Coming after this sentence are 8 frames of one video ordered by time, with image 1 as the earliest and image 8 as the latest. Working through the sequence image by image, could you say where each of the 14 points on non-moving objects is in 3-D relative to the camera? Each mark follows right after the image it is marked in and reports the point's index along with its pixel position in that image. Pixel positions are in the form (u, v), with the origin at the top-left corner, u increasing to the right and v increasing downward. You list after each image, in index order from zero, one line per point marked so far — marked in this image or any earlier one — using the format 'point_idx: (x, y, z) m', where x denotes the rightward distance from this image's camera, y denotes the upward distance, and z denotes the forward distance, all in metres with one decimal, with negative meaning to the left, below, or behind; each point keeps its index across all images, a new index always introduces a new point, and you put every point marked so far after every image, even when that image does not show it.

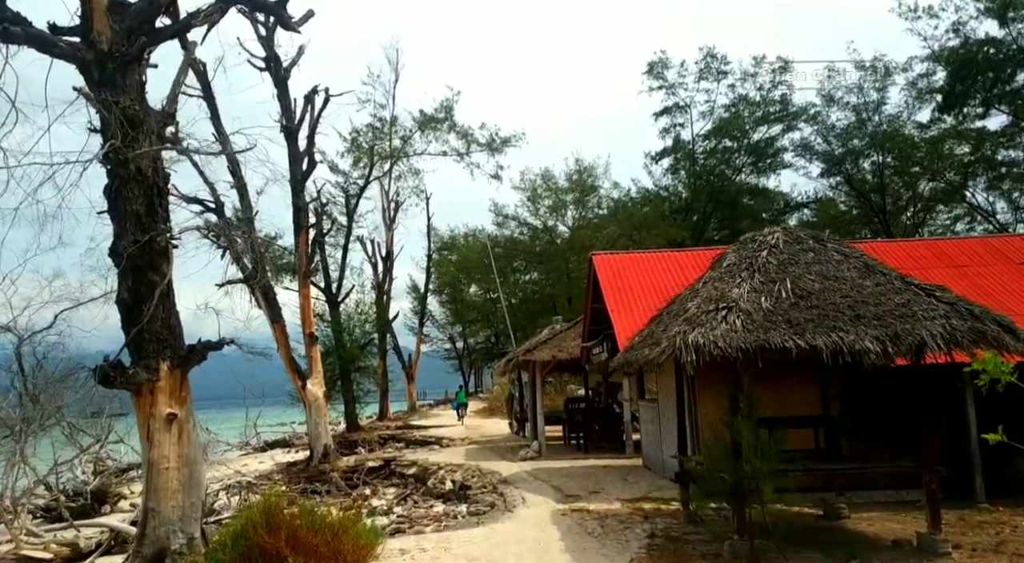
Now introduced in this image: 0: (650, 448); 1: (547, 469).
0: (+2.9, -3.5, +14.6) m
1: (+0.8, -4.3, +15.8) m
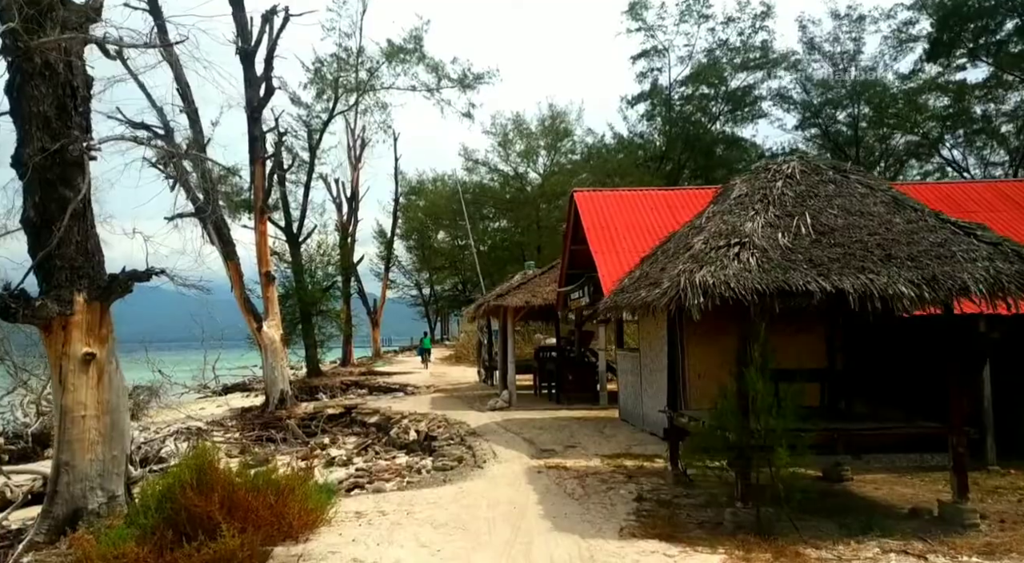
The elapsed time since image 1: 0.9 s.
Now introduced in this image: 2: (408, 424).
0: (+2.3, -2.4, +13.8) m
1: (+0.1, -3.0, +14.9) m
2: (-2.5, -3.4, +16.5) m
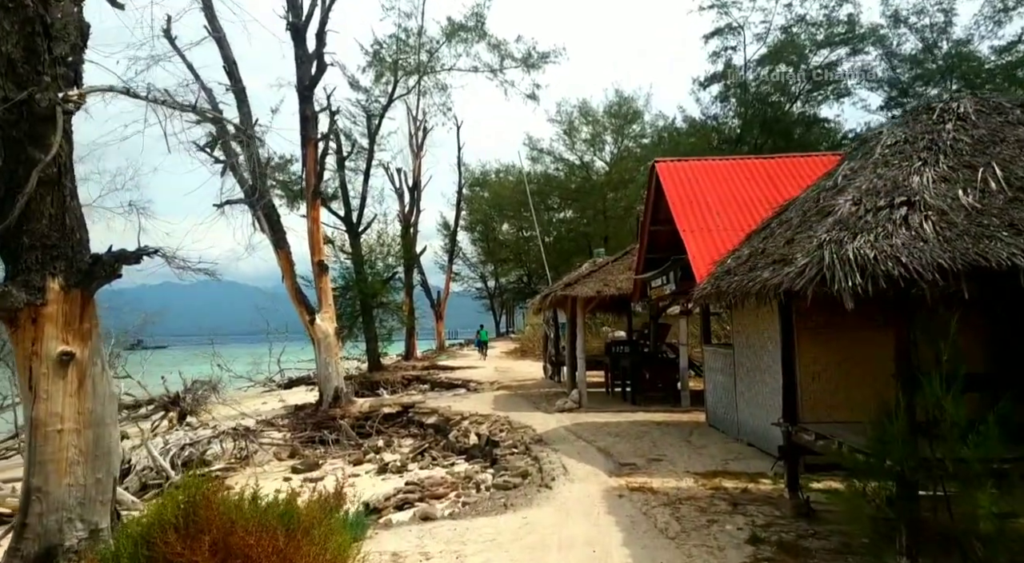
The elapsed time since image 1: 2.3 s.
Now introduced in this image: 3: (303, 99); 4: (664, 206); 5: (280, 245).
0: (+3.5, -2.1, +11.9) m
1: (+1.5, -2.8, +13.2) m
2: (-1.0, -3.2, +15.1) m
3: (-5.8, +5.0, +19.1) m
4: (+2.5, +1.3, +11.7) m
5: (-6.1, +0.9, +18.3) m
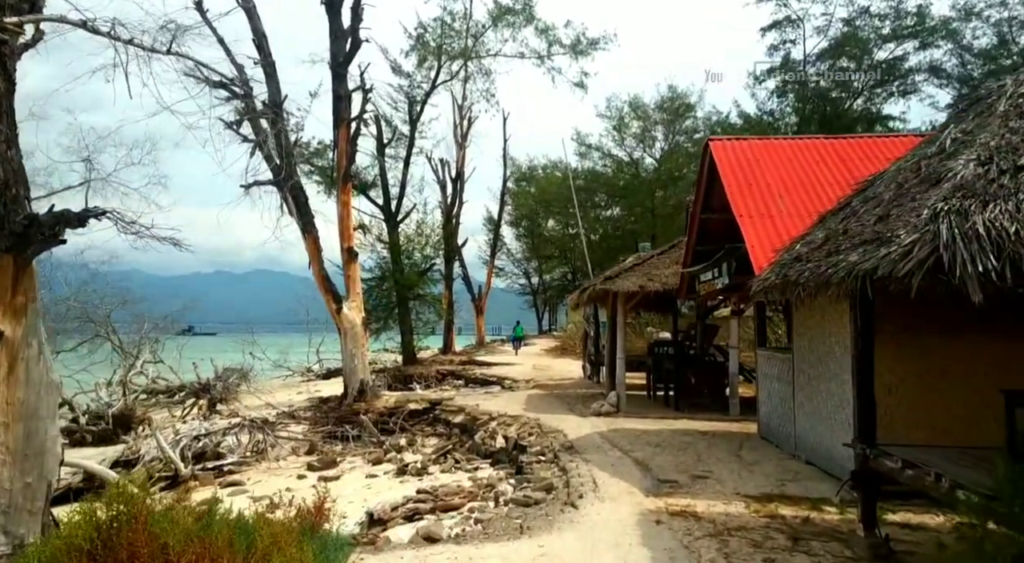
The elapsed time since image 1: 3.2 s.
0: (+4.0, -2.0, +10.6) m
1: (+2.0, -2.6, +12.0) m
2: (-0.4, -3.0, +14.0) m
3: (-4.6, +5.4, +18.3) m
4: (+3.1, +1.4, +10.4) m
5: (-5.1, +1.3, +17.5) m
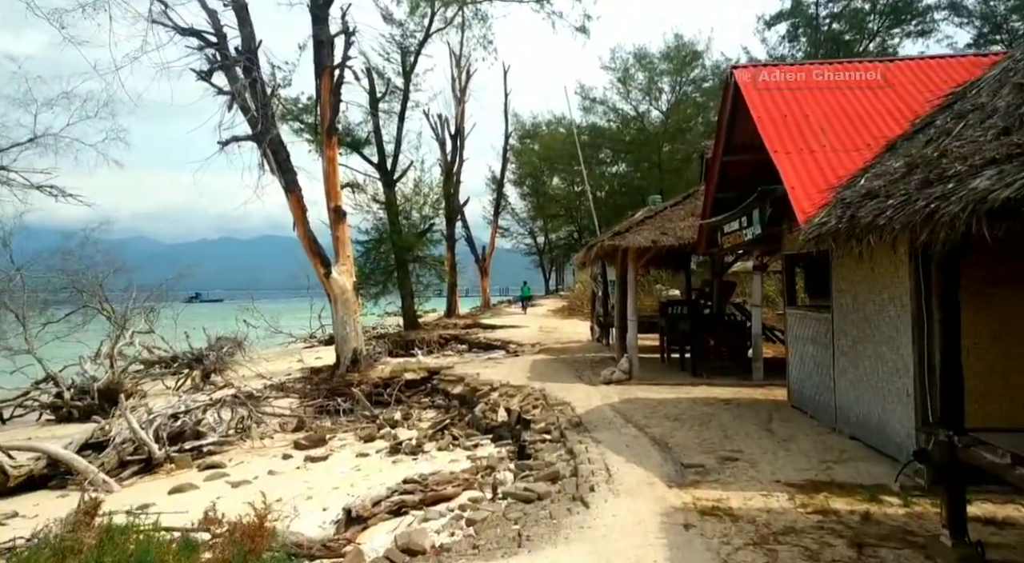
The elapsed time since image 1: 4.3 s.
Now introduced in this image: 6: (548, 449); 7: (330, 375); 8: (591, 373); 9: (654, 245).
0: (+4.0, -1.4, +9.4) m
1: (+2.0, -1.9, +10.9) m
2: (-0.3, -2.2, +12.9) m
3: (-4.7, +6.3, +16.8) m
4: (+3.0, +2.0, +9.0) m
5: (-5.2, +2.1, +16.2) m
6: (+0.5, -2.1, +8.7) m
7: (-4.4, -2.3, +17.0) m
8: (+1.8, -2.0, +15.4) m
9: (+2.6, +0.7, +13.0) m
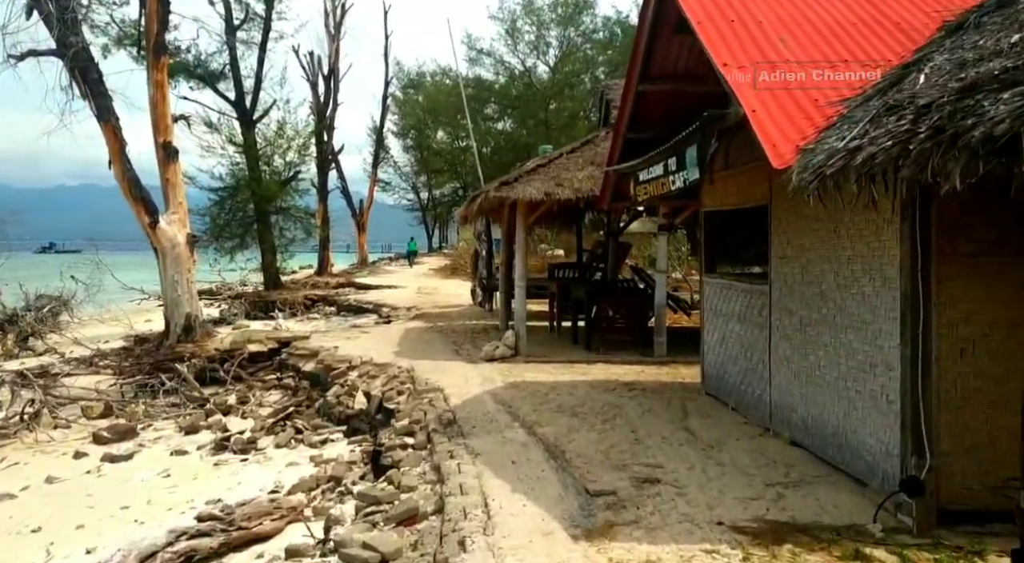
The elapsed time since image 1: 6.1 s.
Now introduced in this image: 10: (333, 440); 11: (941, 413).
0: (+2.4, -1.0, +7.8) m
1: (+0.2, -1.4, +8.9) m
2: (-2.4, -1.5, +10.6) m
3: (-7.2, +7.2, +13.2) m
4: (+1.6, +2.4, +7.1) m
5: (-7.6, +3.1, +12.8) m
6: (-1.0, -1.7, +6.5) m
7: (-7.1, -1.3, +13.9) m
8: (-0.8, -1.2, +13.4) m
9: (+0.6, +1.3, +11.0) m
10: (-2.6, -2.3, +10.2) m
11: (+2.6, -0.8, +4.3) m
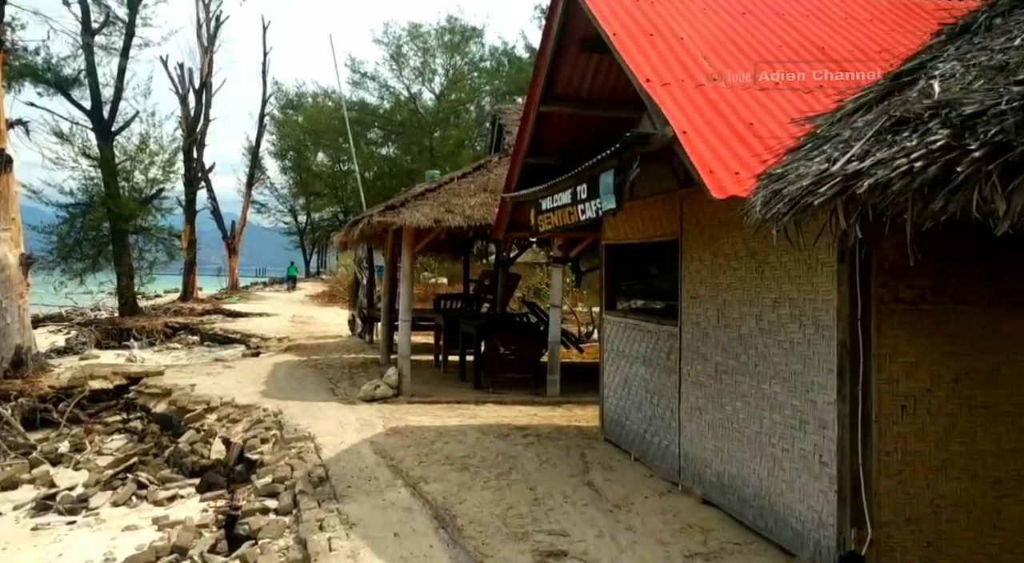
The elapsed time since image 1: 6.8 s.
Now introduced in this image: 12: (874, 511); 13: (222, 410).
0: (+1.2, -1.4, +7.2) m
1: (-1.1, -1.8, +8.0) m
2: (-4.0, -1.9, +9.2) m
3: (-9.1, +6.8, +11.3) m
4: (+0.6, +2.0, +6.5) m
5: (-9.5, +2.6, +10.7) m
6: (-1.9, -1.9, +5.4) m
7: (-9.2, -1.8, +11.7) m
8: (-2.8, -1.8, +12.2) m
9: (-1.1, +0.8, +10.2) m
10: (-4.2, -2.7, +8.7) m
11: (+2.0, -1.1, +3.8) m
12: (+2.0, -1.3, +3.8) m
13: (-4.2, -1.9, +10.1) m
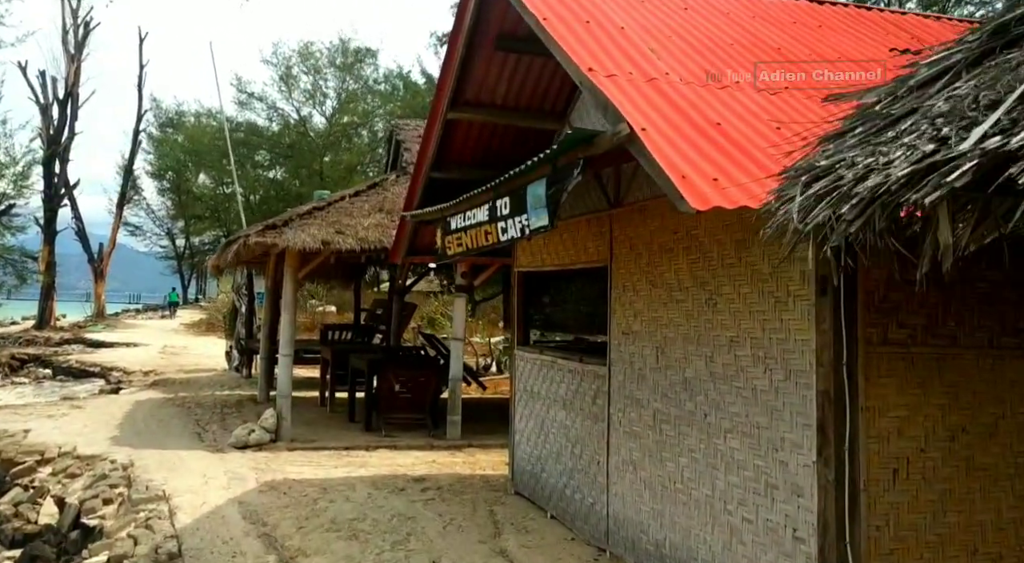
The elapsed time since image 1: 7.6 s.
0: (+0.3, -1.7, +6.3) m
1: (-2.1, -2.1, +6.7) m
2: (-5.1, -2.2, +7.5) m
3: (-10.4, +6.4, +9.1) m
4: (-0.2, +1.8, +5.7) m
5: (-10.7, +2.4, +8.3) m
6: (-2.5, -2.1, +4.0) m
7: (-10.7, -2.1, +9.1) m
8: (-4.5, -2.2, +10.6) m
9: (-2.4, +0.4, +9.0) m
10: (-5.2, -3.0, +6.9) m
11: (+1.6, -1.3, +3.1) m
12: (+1.6, -1.4, +3.1) m
13: (-5.5, -2.3, +8.3) m
